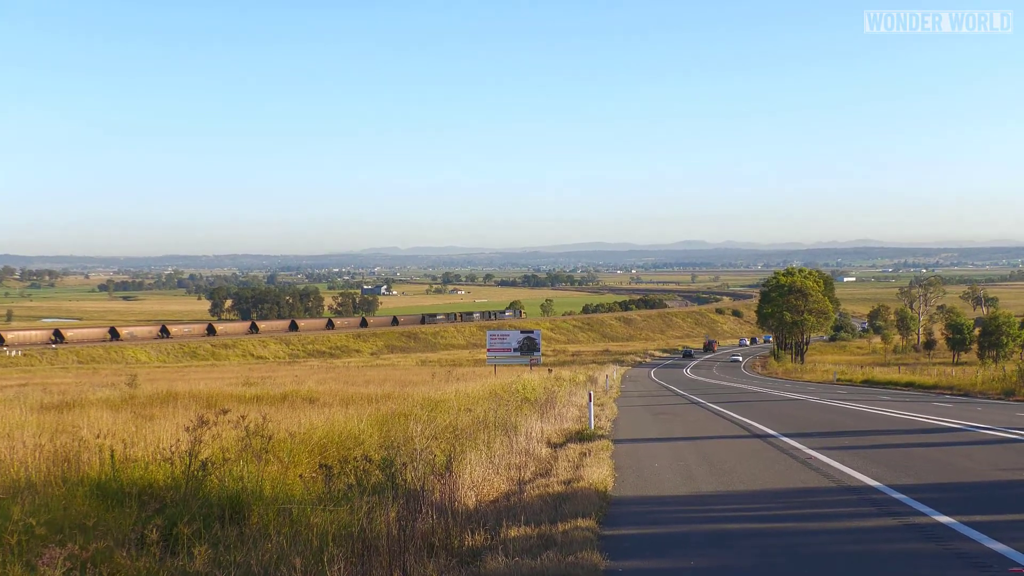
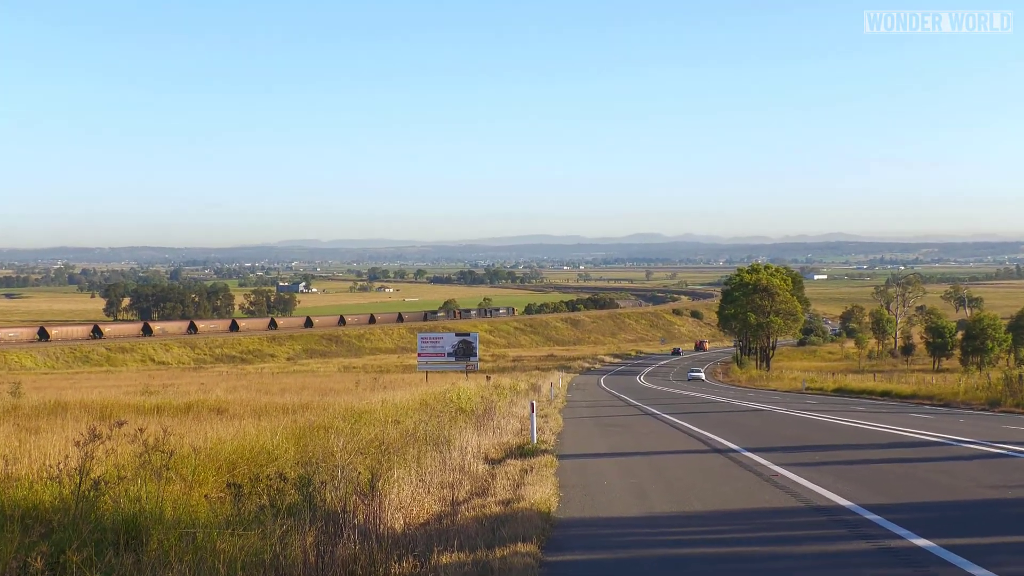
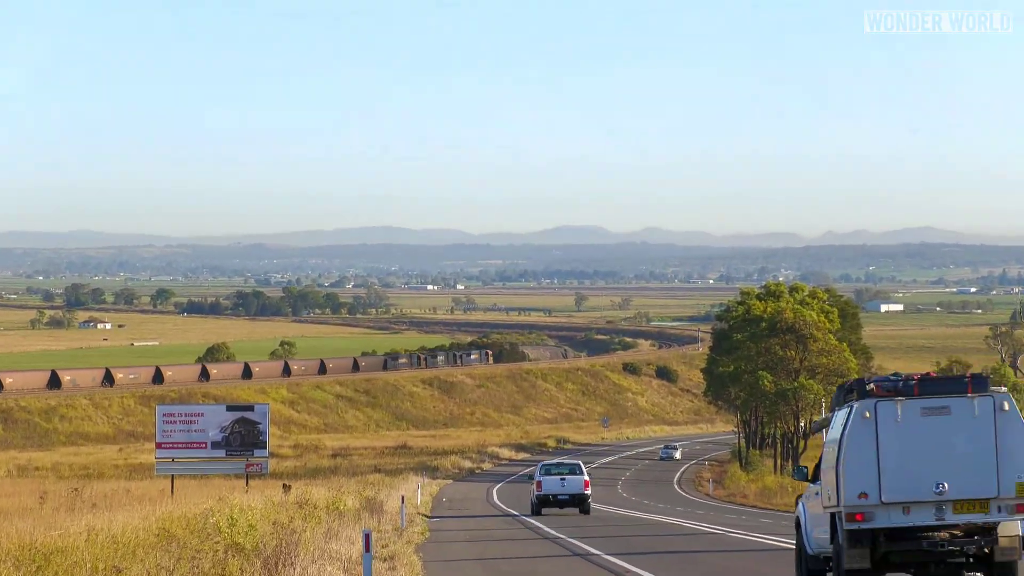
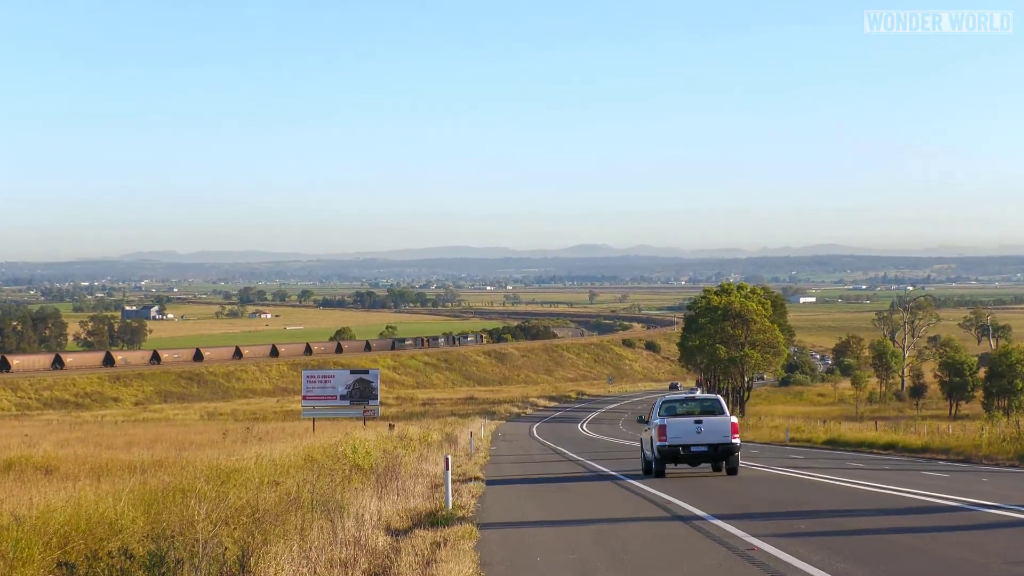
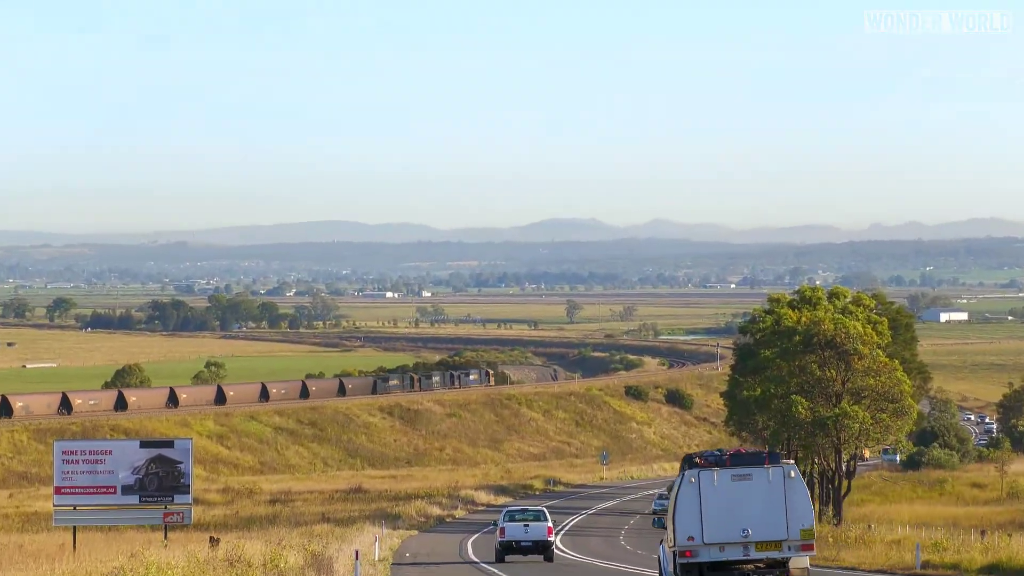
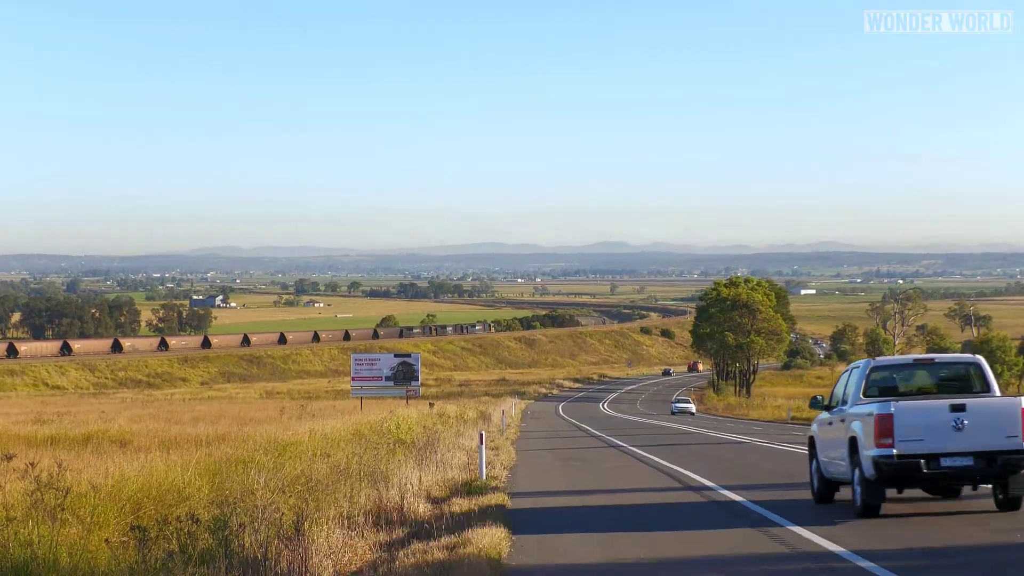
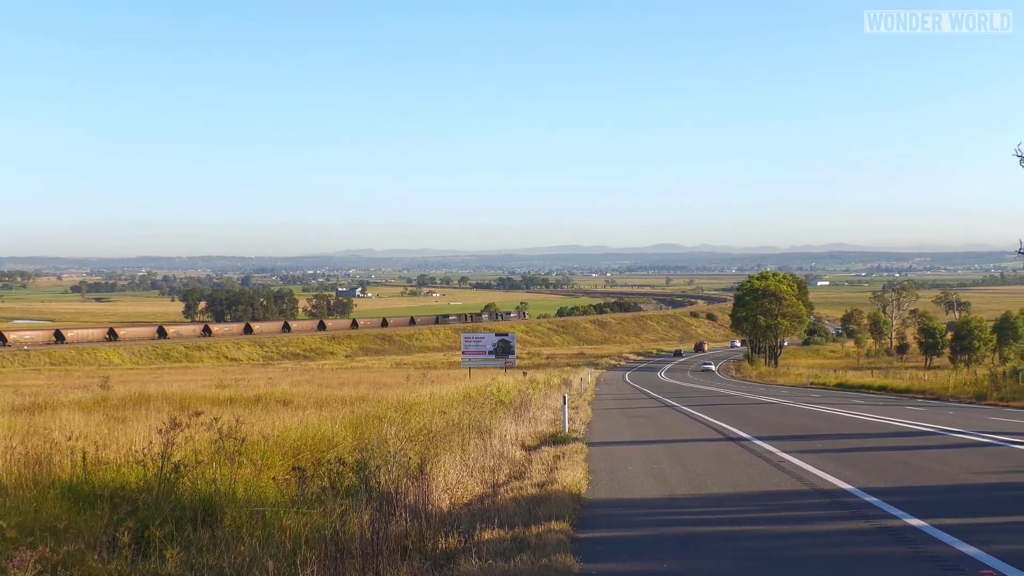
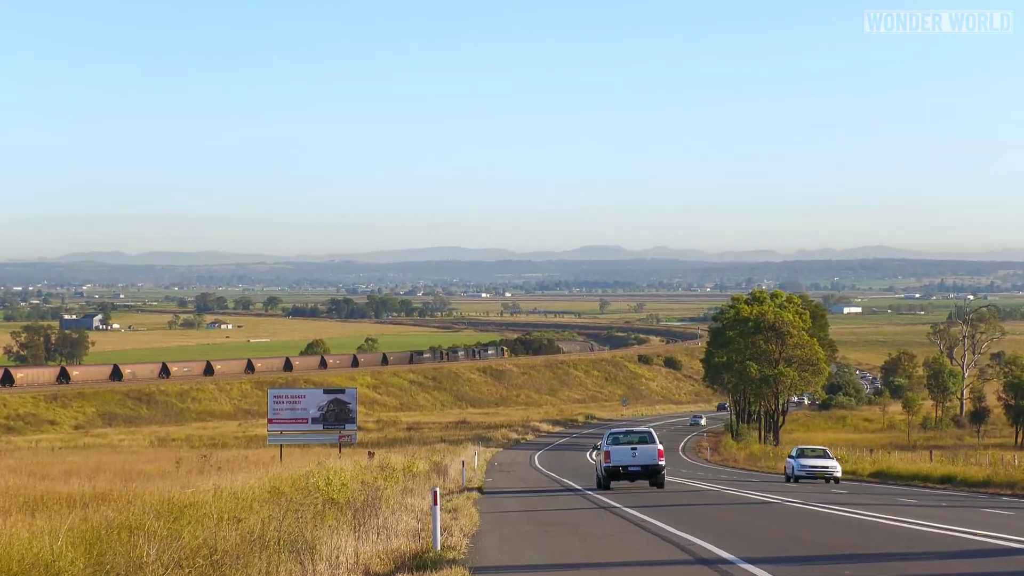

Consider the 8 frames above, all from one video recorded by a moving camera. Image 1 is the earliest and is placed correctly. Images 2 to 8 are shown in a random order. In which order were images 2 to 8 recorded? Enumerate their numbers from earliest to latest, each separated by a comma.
7, 2, 6, 4, 8, 3, 5
